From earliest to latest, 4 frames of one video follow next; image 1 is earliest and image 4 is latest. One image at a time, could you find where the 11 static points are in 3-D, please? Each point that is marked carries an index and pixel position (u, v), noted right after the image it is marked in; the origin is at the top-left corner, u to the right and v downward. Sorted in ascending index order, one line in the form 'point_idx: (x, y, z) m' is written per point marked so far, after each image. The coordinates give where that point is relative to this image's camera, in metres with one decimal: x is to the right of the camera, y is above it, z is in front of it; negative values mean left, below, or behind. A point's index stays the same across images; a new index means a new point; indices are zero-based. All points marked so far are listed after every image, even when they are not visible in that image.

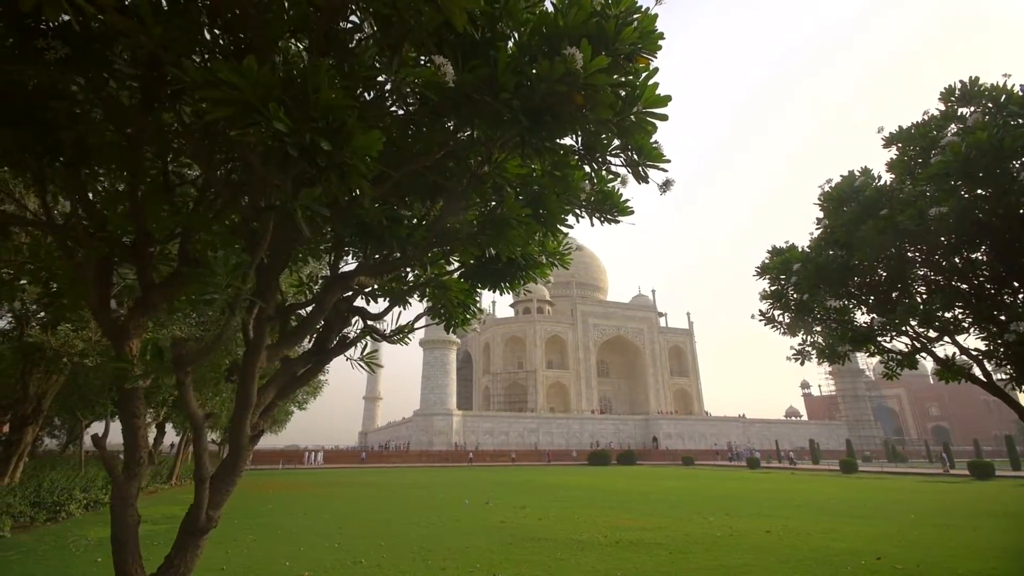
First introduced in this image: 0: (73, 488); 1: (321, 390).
0: (-7.9, -3.7, +10.6) m
1: (-6.4, -3.2, +18.9) m
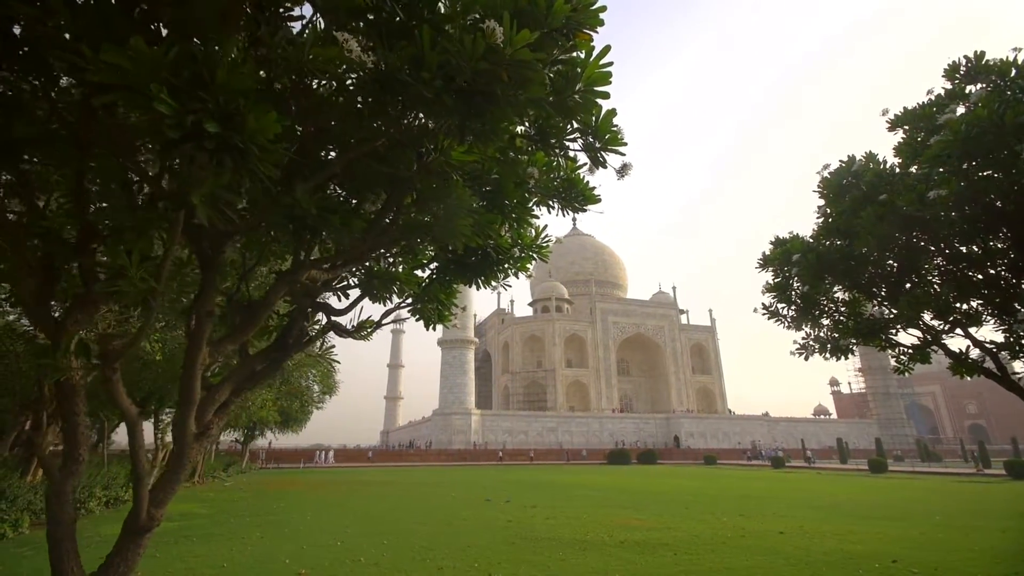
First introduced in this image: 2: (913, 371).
0: (-7.8, -3.7, +10.8) m
1: (-5.9, -3.3, +19.0) m
2: (+4.0, -0.8, +5.8) m
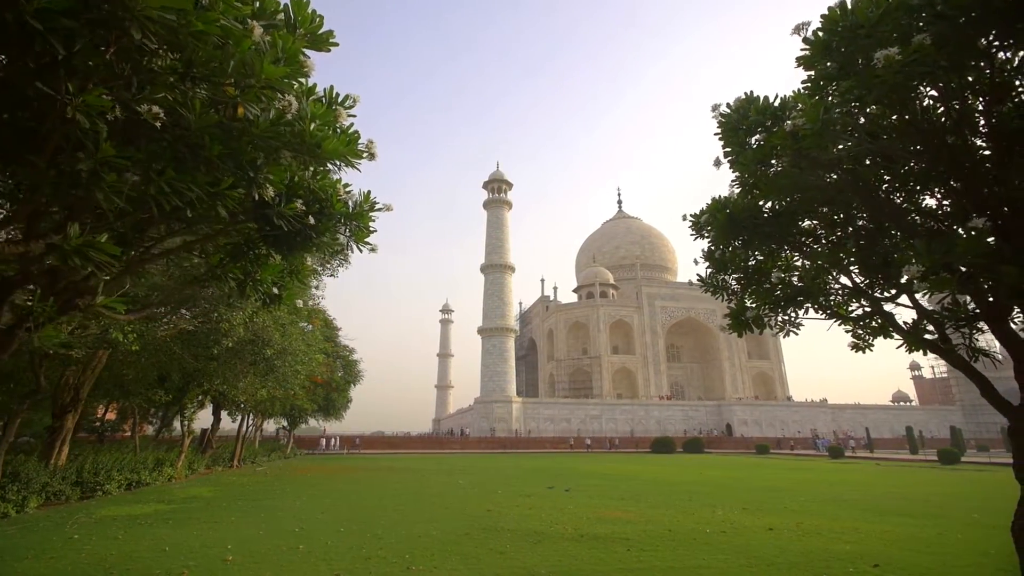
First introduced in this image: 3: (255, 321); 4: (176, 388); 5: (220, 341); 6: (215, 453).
0: (-7.8, -3.6, +11.4) m
1: (-5.0, -2.9, +19.4) m
2: (+3.1, -0.5, +5.0) m
3: (-4.4, -0.6, +9.9) m
4: (-7.5, -2.2, +12.9) m
5: (-4.9, -0.9, +9.6) m
6: (-9.0, -4.9, +17.4) m
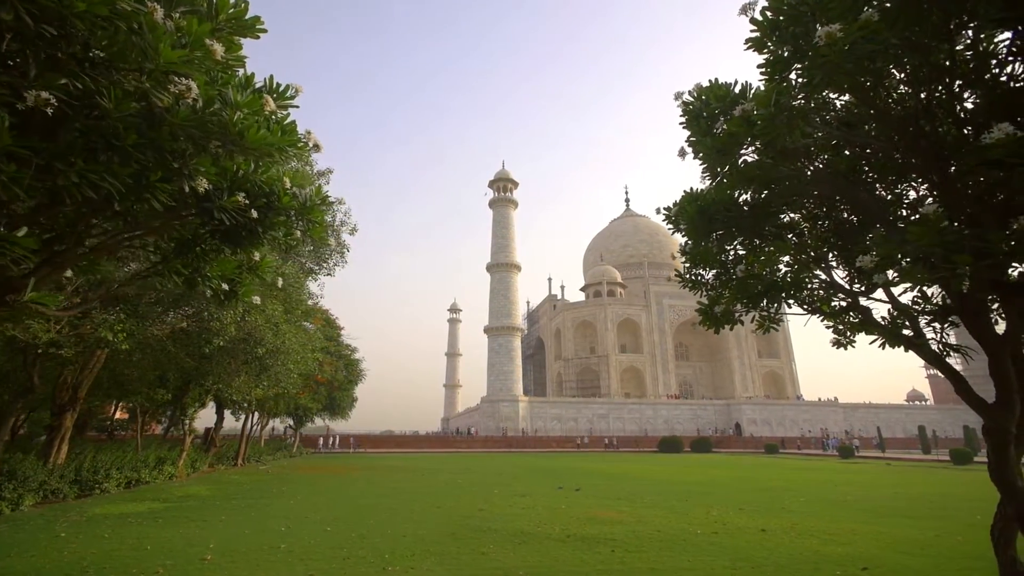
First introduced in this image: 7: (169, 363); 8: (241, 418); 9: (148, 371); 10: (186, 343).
0: (-7.9, -3.6, +11.5) m
1: (-4.9, -2.9, +19.4) m
2: (+2.9, -0.5, +4.9) m
3: (-4.5, -0.5, +9.9) m
4: (-7.6, -2.2, +13.0) m
5: (-5.0, -0.9, +9.7) m
6: (-8.9, -4.9, +17.5) m
7: (-6.3, -1.4, +10.7) m
8: (-8.9, -4.2, +18.9) m
9: (-7.3, -1.7, +11.6) m
10: (-5.5, -0.9, +9.8) m
